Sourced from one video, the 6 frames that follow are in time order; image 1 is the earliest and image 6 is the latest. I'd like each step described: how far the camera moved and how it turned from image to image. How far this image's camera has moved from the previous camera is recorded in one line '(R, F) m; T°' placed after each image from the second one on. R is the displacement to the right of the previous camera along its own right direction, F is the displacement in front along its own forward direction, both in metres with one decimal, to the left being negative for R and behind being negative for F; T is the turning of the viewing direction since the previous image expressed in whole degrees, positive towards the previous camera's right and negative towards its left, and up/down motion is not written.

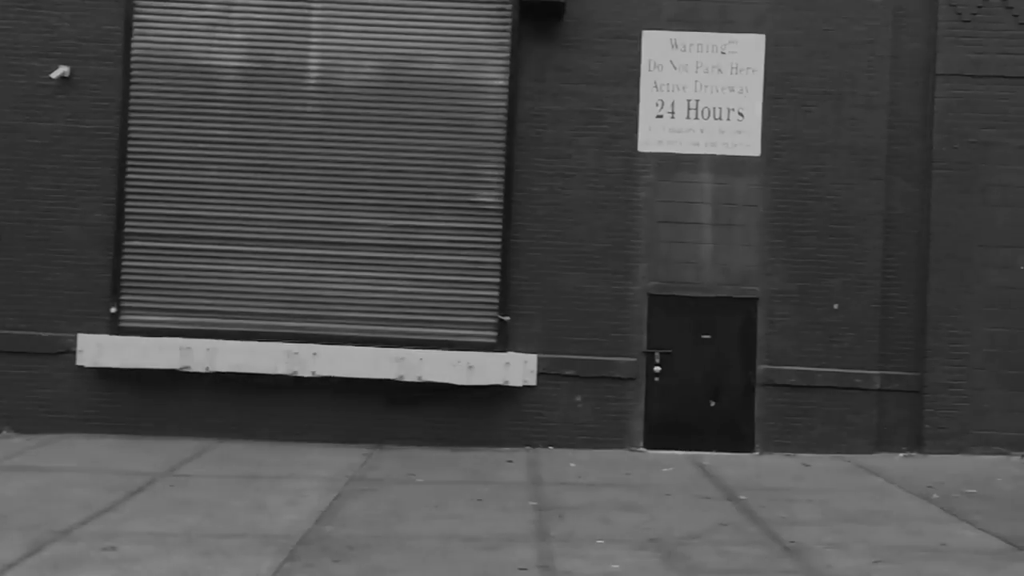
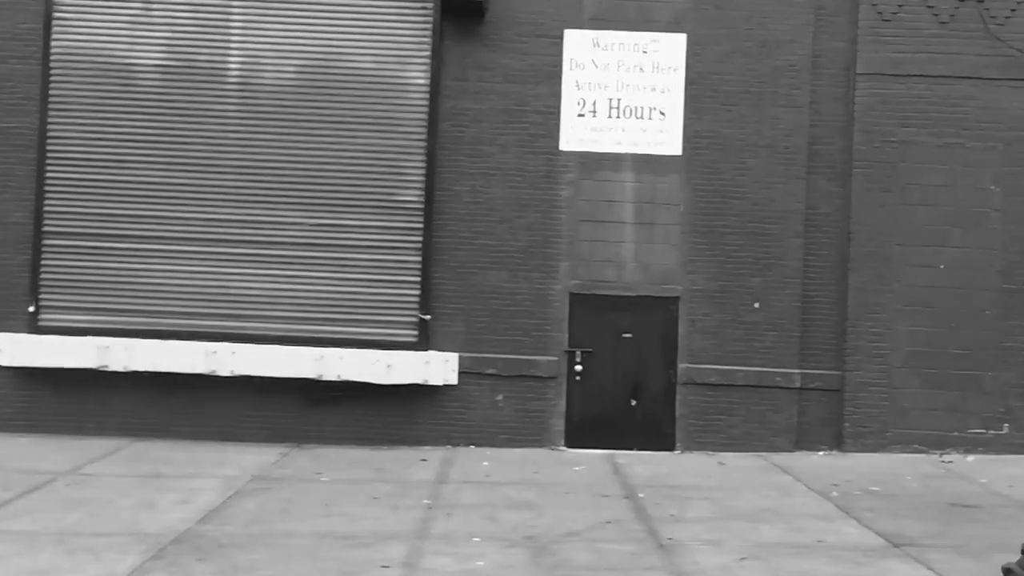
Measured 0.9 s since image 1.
(+0.7, 0.0) m; 0°
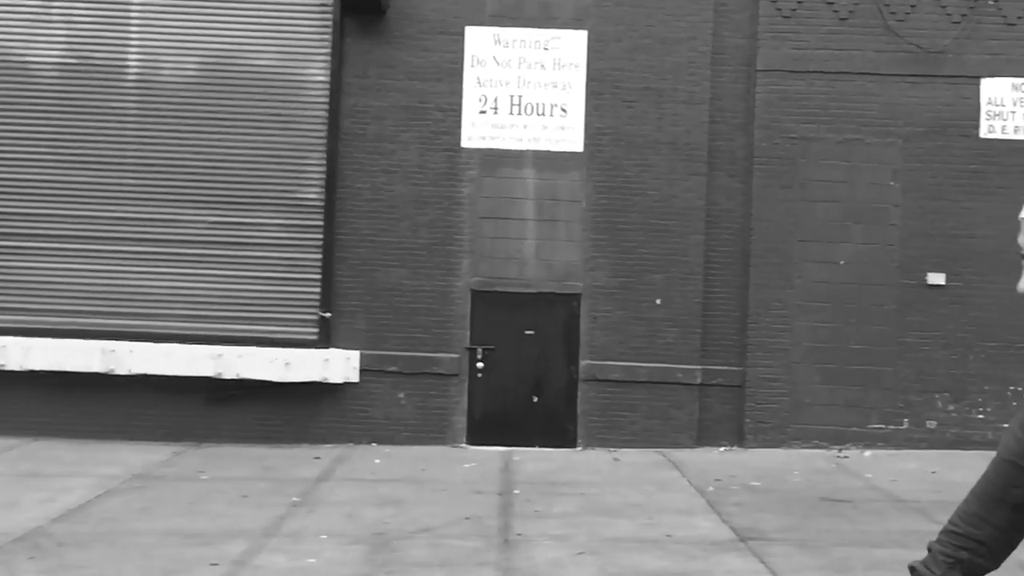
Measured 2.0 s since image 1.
(+0.9, 0.0) m; +1°
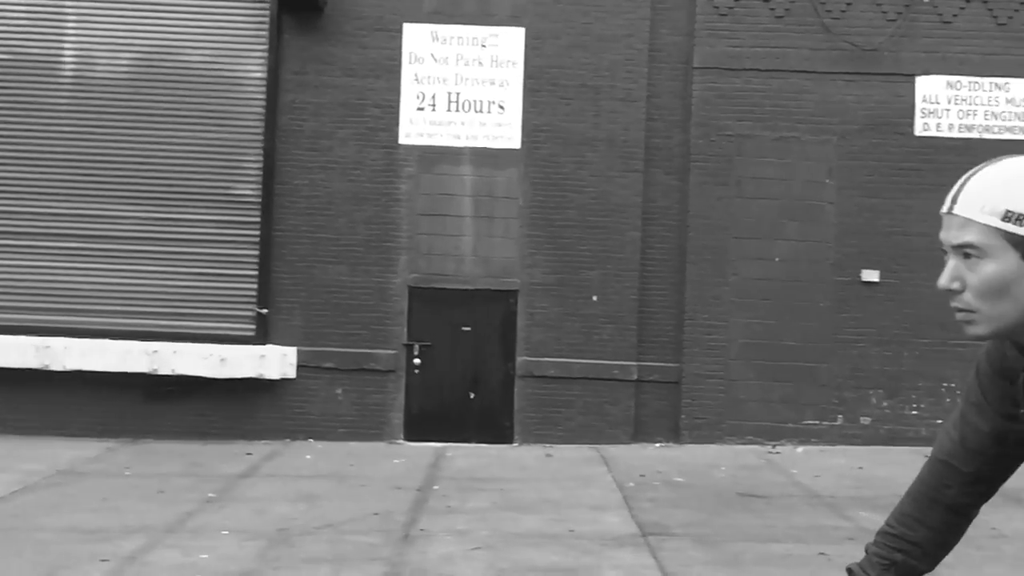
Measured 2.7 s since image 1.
(+0.6, 0.0) m; 0°
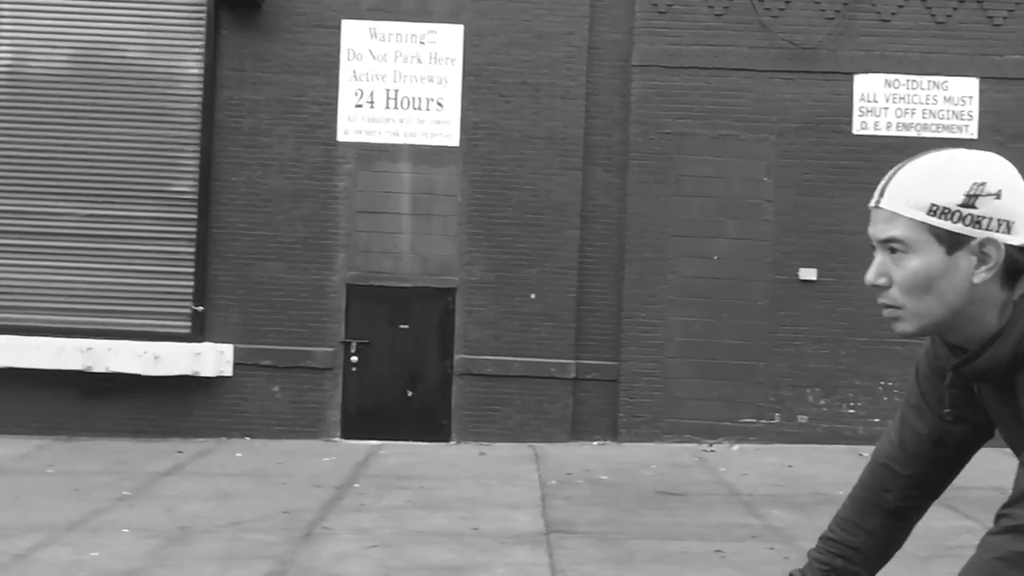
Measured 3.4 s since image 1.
(+0.6, 0.0) m; 0°
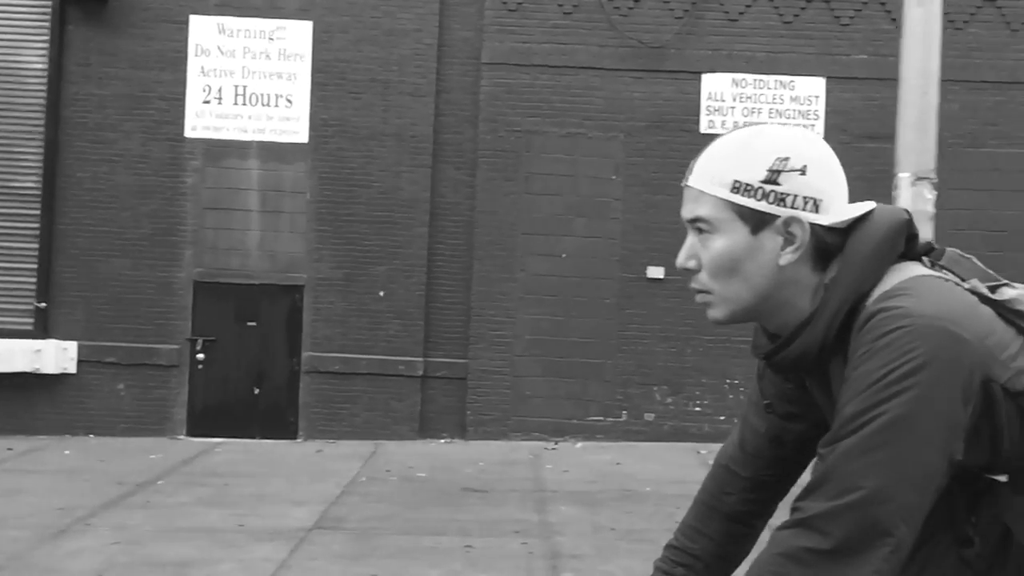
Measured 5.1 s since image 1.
(+1.4, 0.0) m; +1°
